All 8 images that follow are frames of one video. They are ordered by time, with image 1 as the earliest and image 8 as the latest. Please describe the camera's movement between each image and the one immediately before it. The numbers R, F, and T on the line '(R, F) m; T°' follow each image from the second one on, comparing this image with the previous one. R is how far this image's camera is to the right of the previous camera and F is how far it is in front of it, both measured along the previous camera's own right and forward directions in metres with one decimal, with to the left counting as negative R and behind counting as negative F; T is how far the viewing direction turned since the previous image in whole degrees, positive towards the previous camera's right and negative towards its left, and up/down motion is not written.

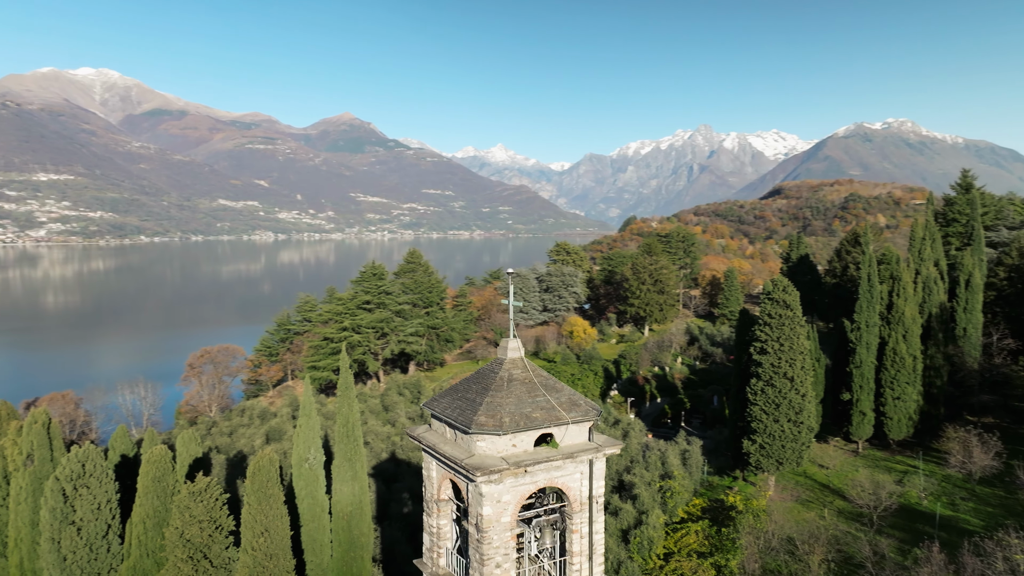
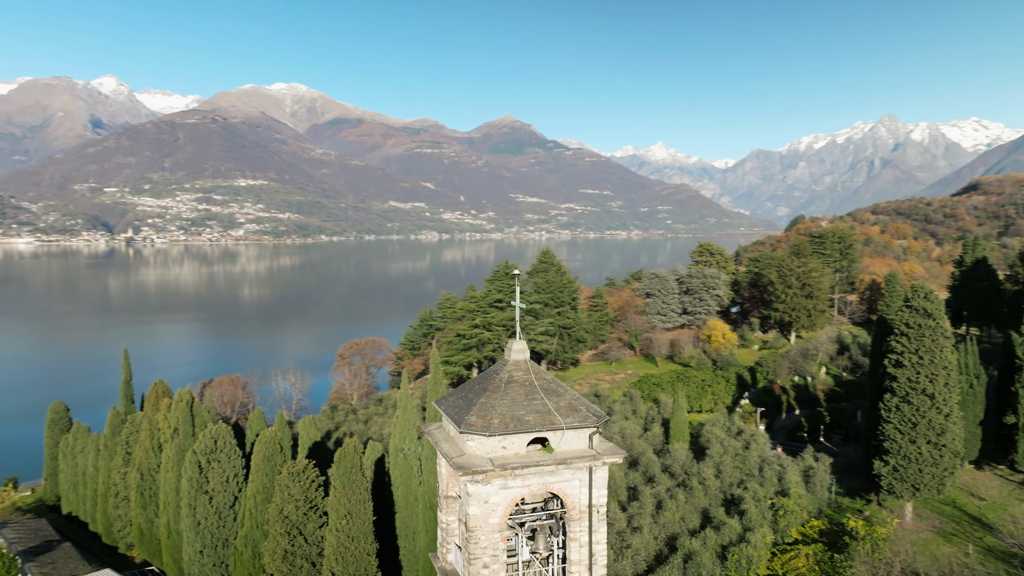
(+1.4, +0.2) m; -12°
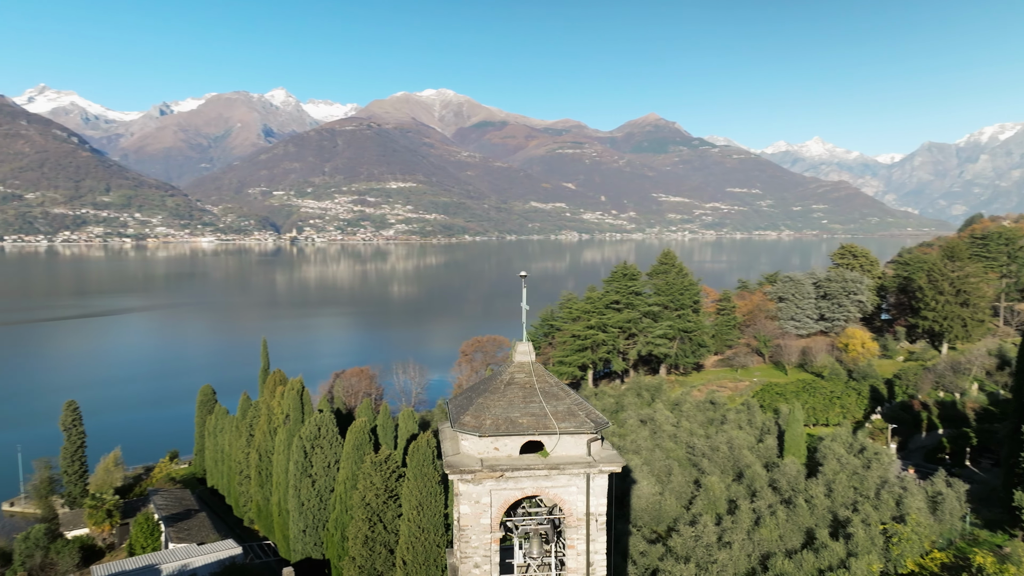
(+1.2, +0.1) m; -11°
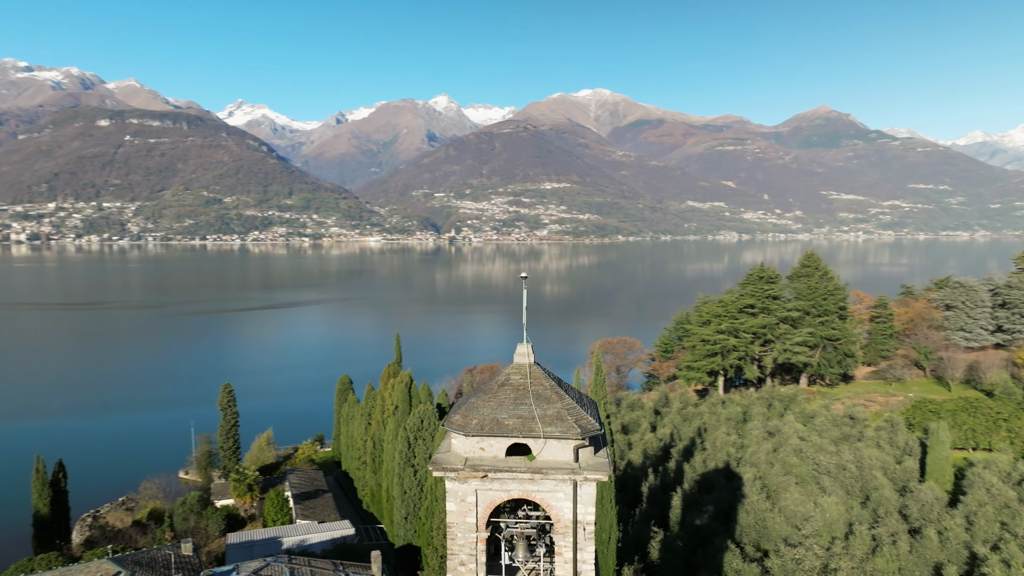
(+1.4, +0.2) m; -12°
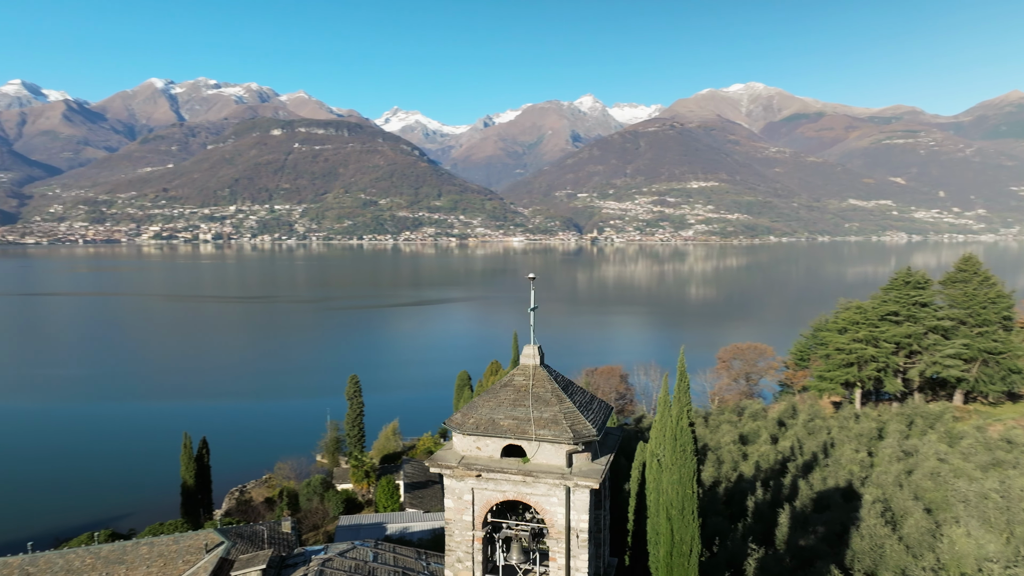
(+1.2, +0.1) m; -11°
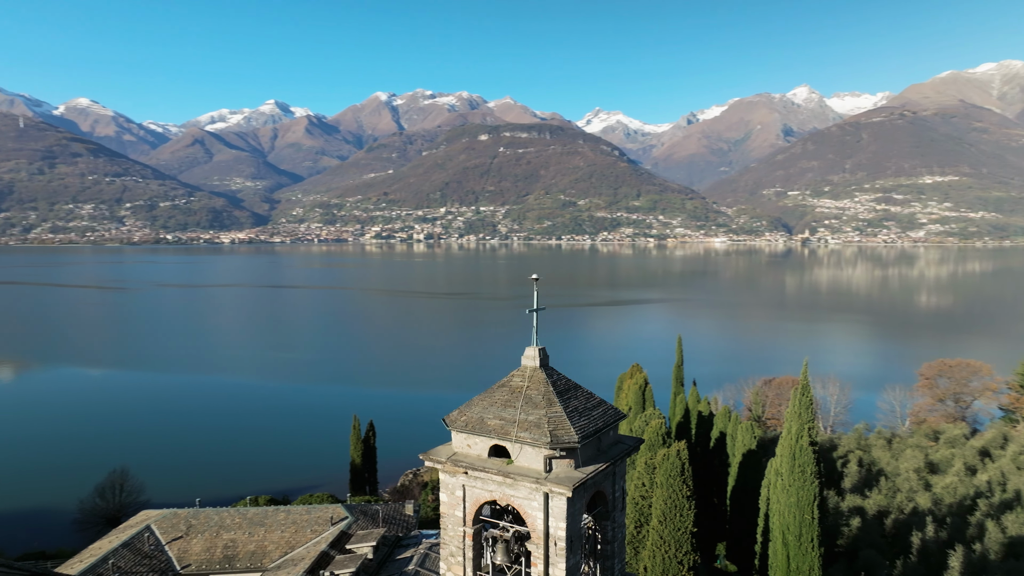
(+1.7, +0.2) m; -16°
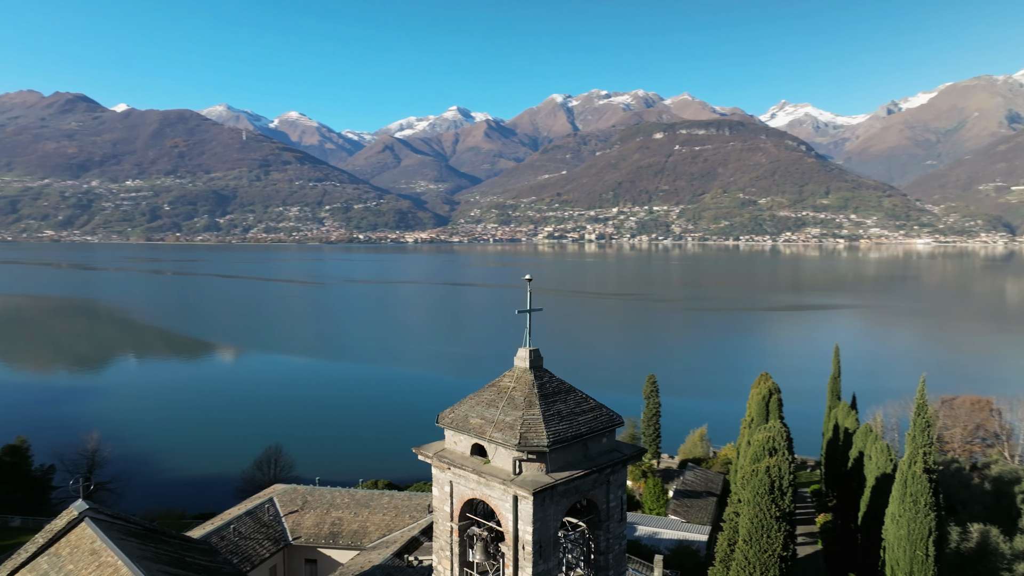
(+1.5, +0.2) m; -14°
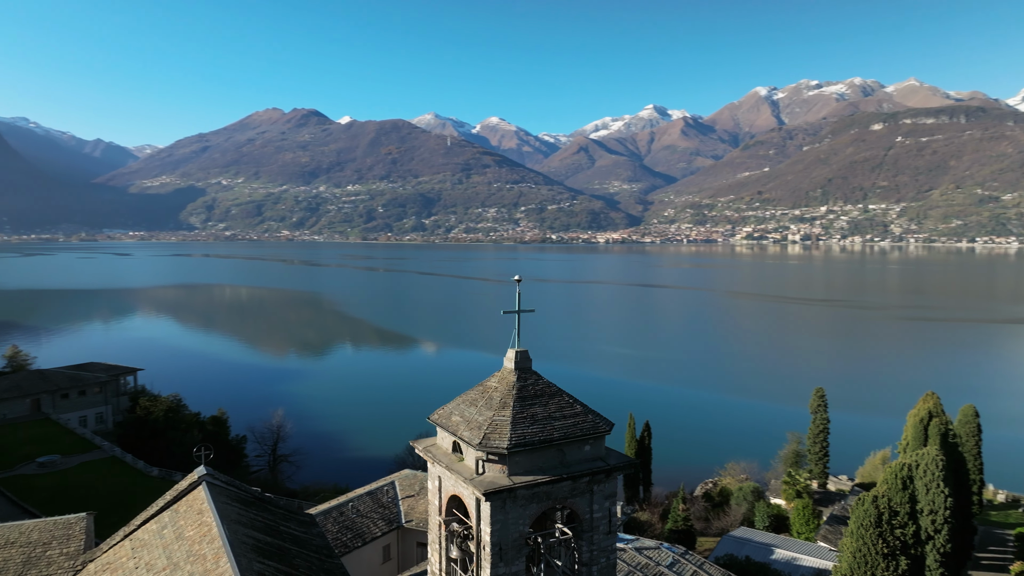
(+1.7, +0.3) m; -15°
